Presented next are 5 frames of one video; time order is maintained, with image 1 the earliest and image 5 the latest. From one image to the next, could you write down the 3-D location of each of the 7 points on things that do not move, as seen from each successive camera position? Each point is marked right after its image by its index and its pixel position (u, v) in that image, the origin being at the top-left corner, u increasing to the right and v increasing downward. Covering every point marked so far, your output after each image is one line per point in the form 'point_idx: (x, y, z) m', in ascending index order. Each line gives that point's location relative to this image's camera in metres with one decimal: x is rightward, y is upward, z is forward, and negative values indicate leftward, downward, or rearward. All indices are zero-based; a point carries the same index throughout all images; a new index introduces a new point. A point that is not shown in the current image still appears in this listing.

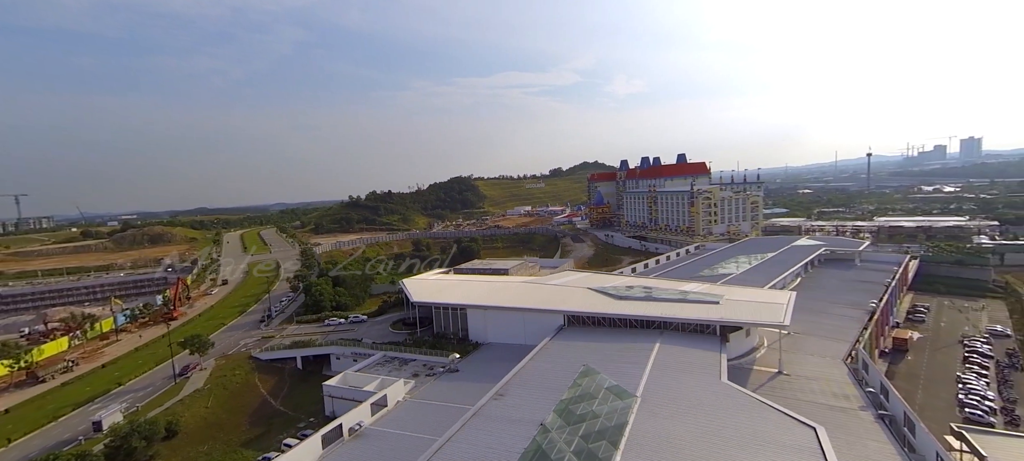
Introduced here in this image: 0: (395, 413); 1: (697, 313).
0: (-4.4, -6.8, +16.5) m
1: (+8.3, -3.7, +19.2) m
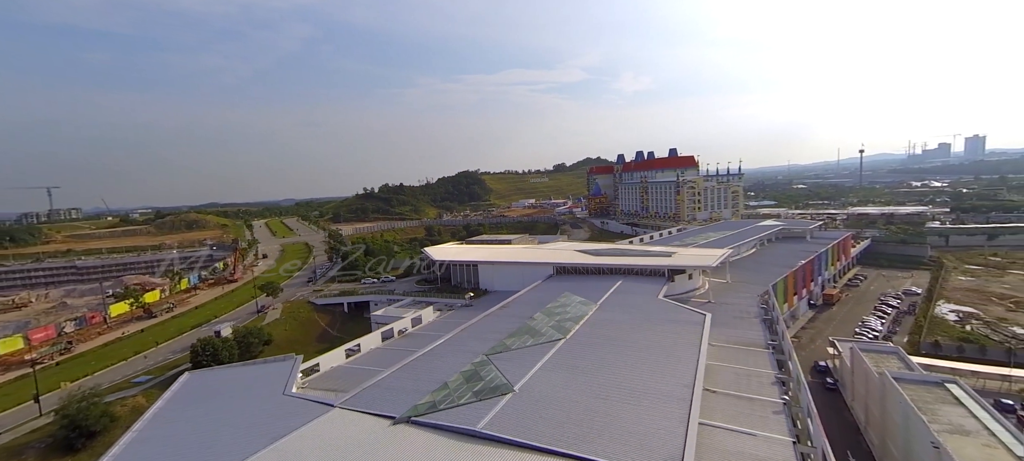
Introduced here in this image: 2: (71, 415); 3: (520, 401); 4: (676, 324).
0: (-4.4, -4.9, +23.1) m
1: (+8.4, -1.9, +25.6) m
2: (-14.5, -6.0, +14.0) m
3: (+0.1, -4.7, +12.0) m
4: (+6.7, -3.8, +17.3) m
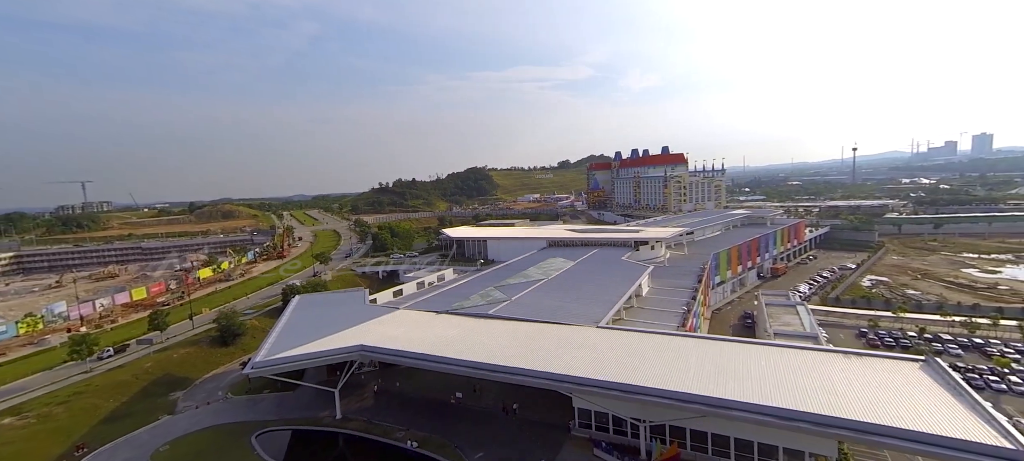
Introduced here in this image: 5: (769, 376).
0: (-4.4, -3.4, +30.6) m
1: (+8.5, -0.4, +32.8) m
2: (-14.6, -4.6, +21.7) m
3: (0.0, -3.3, +19.4) m
4: (+6.6, -2.4, +24.6) m
5: (+6.5, -3.7, +10.9) m
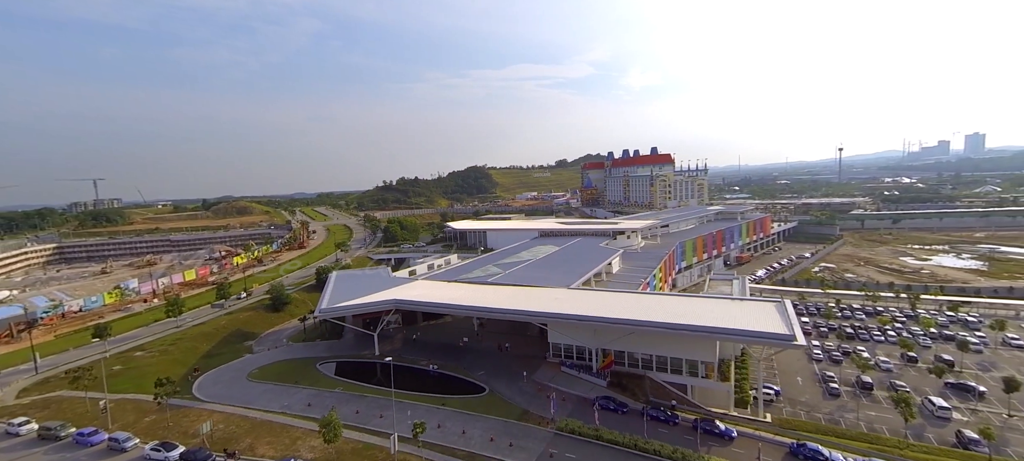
0: (-4.7, -2.7, +36.0) m
1: (+8.2, +0.3, +38.3) m
2: (-14.9, -3.9, +27.1) m
3: (-0.3, -2.6, +24.9) m
4: (+6.3, -1.7, +30.1) m
5: (+6.2, -3.0, +16.4) m
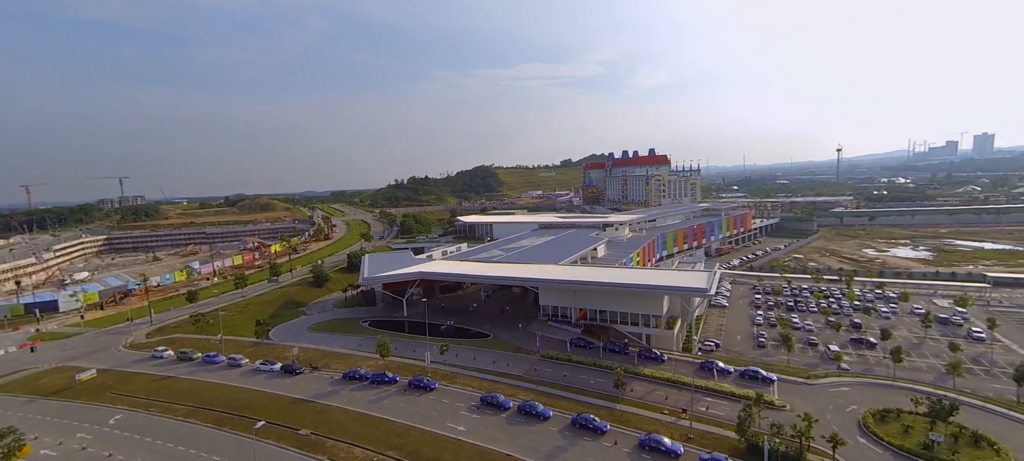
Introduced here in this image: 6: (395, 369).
0: (-4.5, -1.9, +41.7) m
1: (+8.4, +1.0, +43.7) m
2: (-14.9, -3.1, +32.9) m
3: (-0.3, -1.9, +30.4) m
4: (+6.4, -1.0, +35.5) m
5: (+6.1, -2.4, +21.9) m
6: (-5.0, -5.9, +18.2) m
